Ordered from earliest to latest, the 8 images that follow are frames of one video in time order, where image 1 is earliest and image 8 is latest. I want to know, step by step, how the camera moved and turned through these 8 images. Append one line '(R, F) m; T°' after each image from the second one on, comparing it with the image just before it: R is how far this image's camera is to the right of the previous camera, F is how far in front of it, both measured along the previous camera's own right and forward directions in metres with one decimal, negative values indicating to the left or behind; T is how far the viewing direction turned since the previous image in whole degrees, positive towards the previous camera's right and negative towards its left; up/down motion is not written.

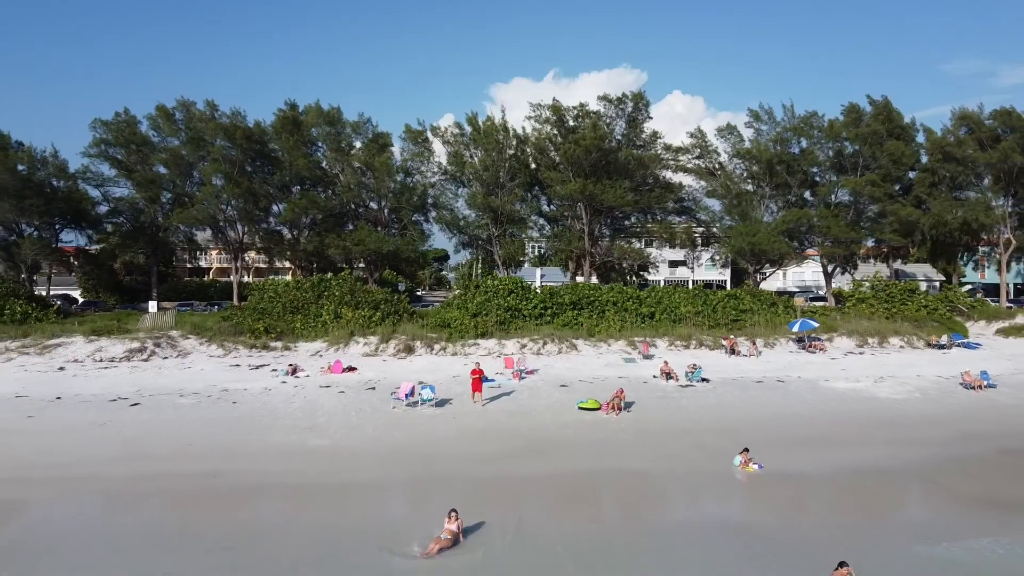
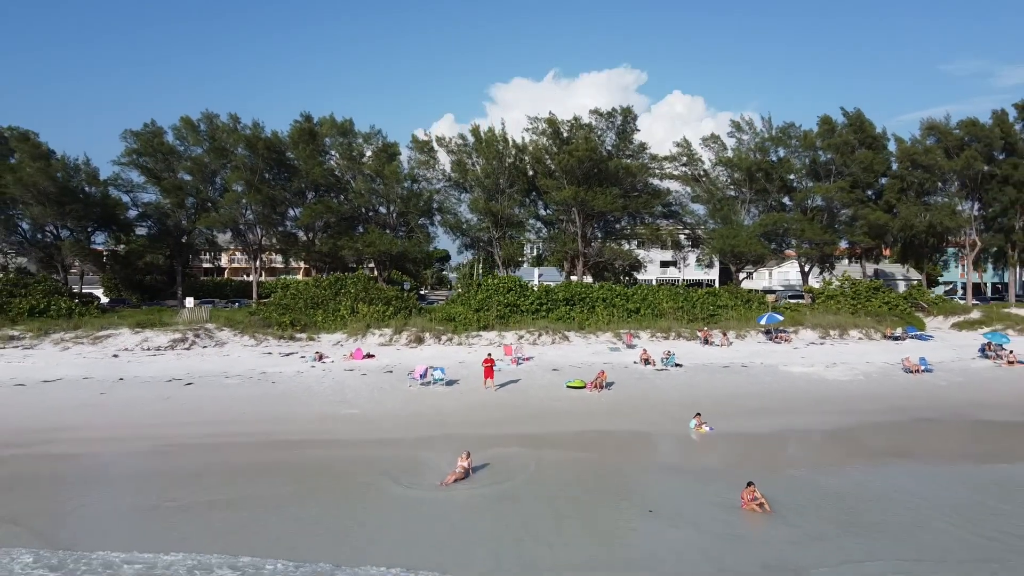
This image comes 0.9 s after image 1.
(+0.1, -2.5) m; 0°
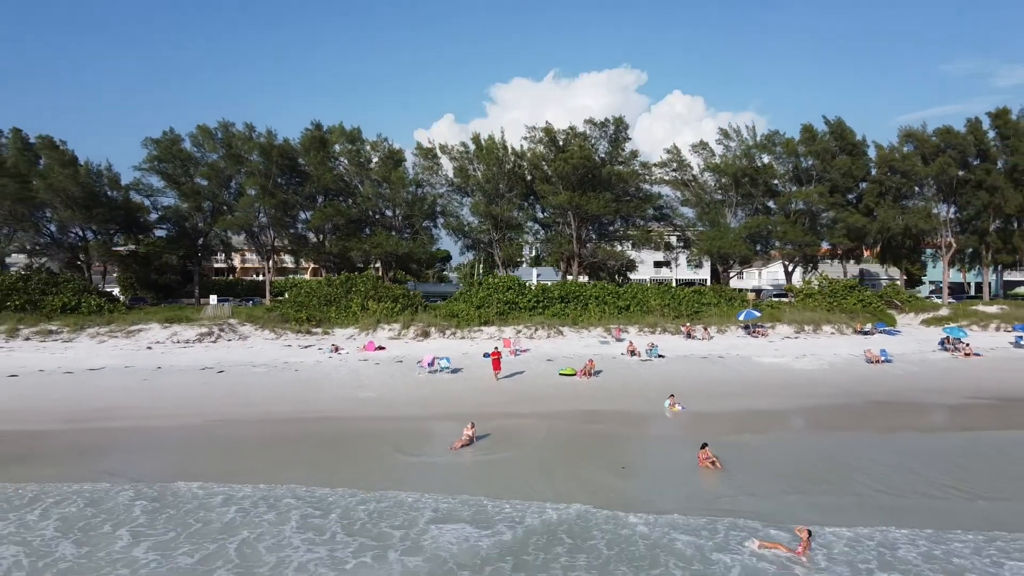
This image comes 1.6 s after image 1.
(+0.1, -2.0) m; 0°
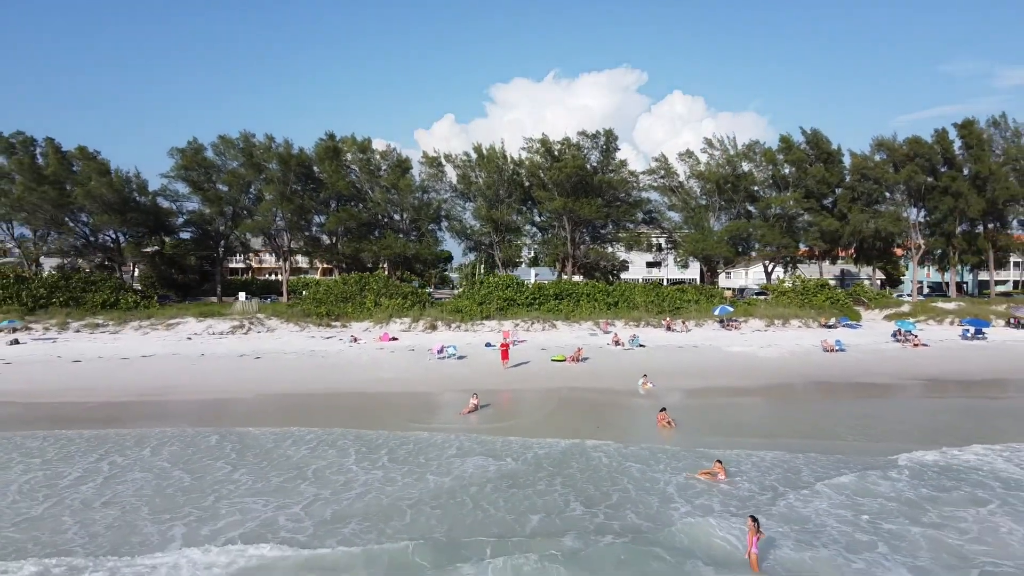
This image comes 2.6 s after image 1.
(+0.1, -2.9) m; 0°
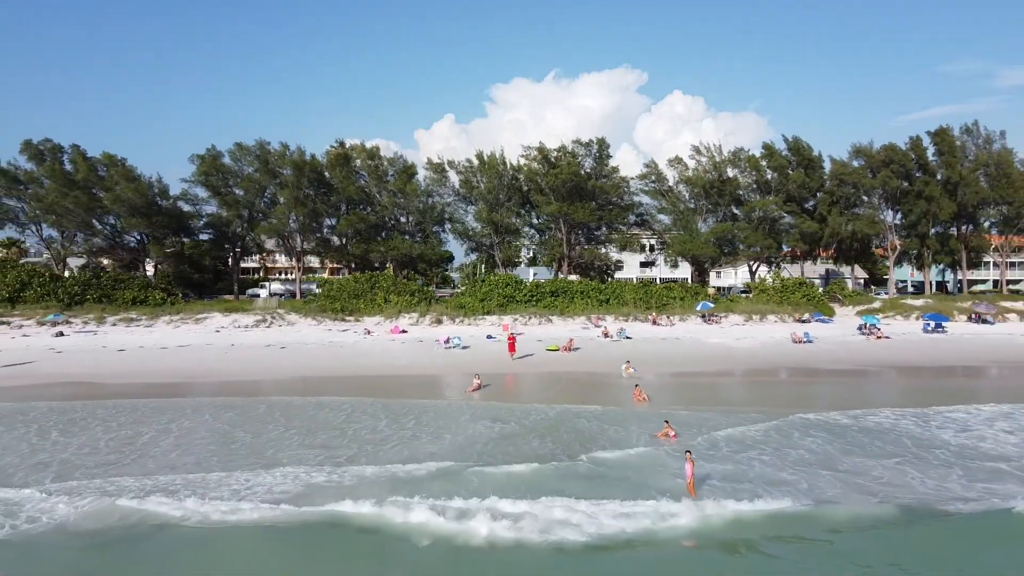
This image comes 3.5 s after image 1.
(+0.1, -2.6) m; 0°
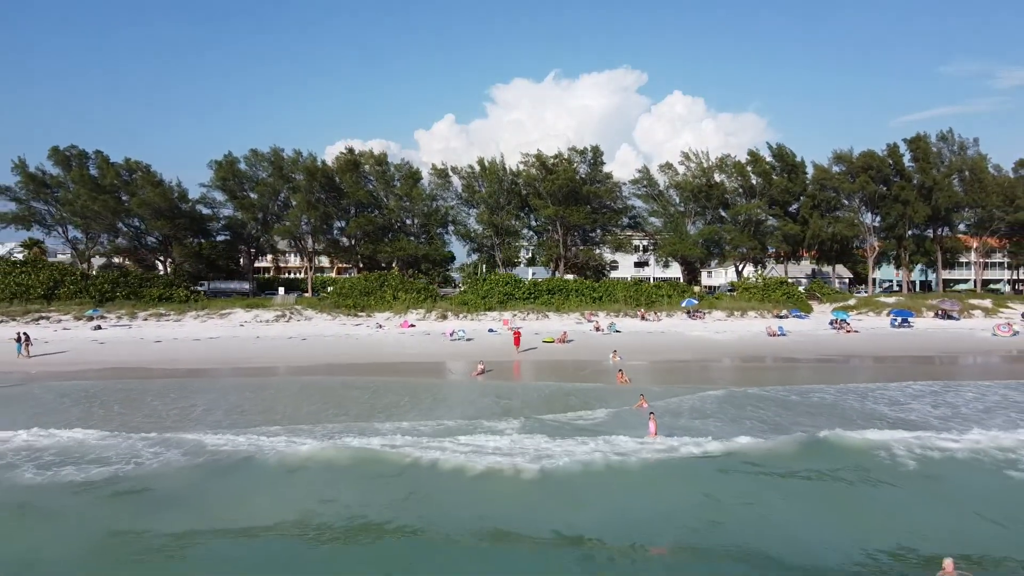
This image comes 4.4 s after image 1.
(0.0, -2.6) m; 0°
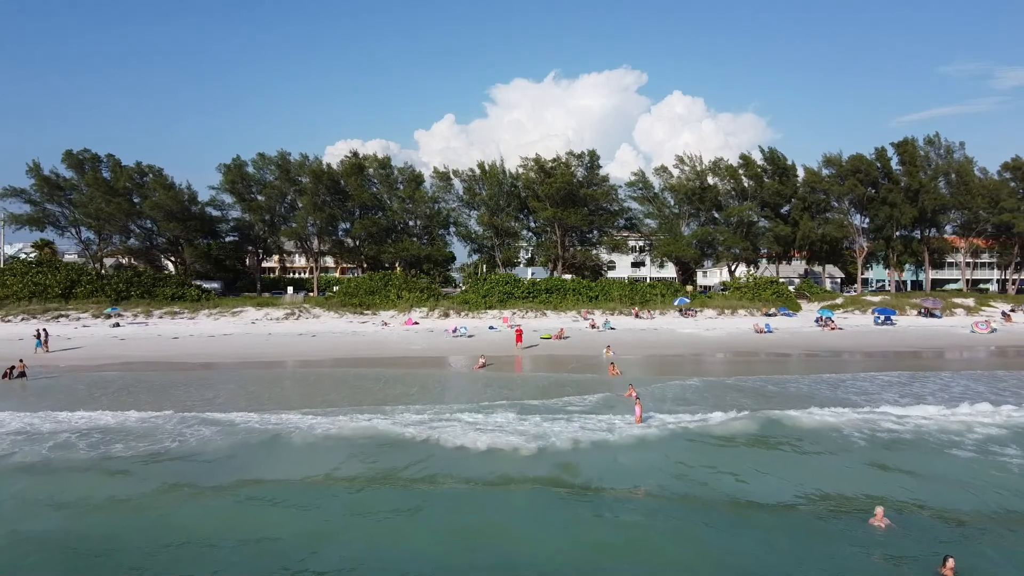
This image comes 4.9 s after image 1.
(0.0, -1.4) m; 0°
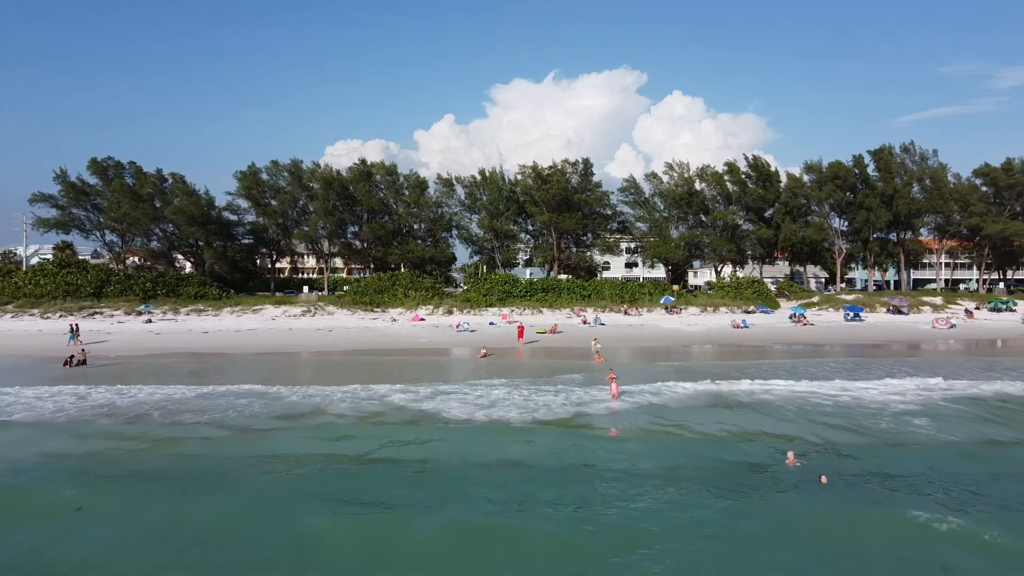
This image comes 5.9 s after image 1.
(+0.1, -2.9) m; 0°
